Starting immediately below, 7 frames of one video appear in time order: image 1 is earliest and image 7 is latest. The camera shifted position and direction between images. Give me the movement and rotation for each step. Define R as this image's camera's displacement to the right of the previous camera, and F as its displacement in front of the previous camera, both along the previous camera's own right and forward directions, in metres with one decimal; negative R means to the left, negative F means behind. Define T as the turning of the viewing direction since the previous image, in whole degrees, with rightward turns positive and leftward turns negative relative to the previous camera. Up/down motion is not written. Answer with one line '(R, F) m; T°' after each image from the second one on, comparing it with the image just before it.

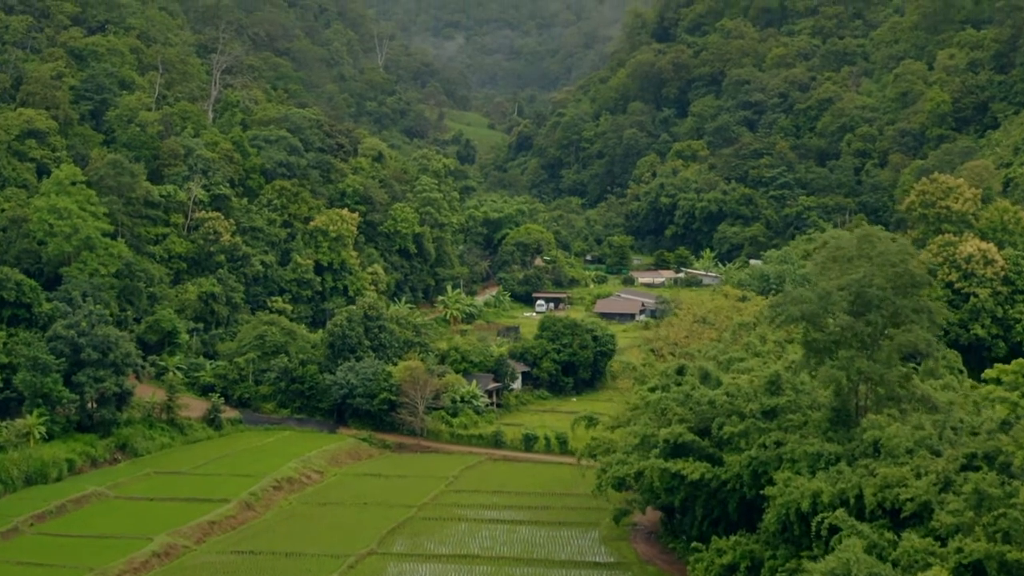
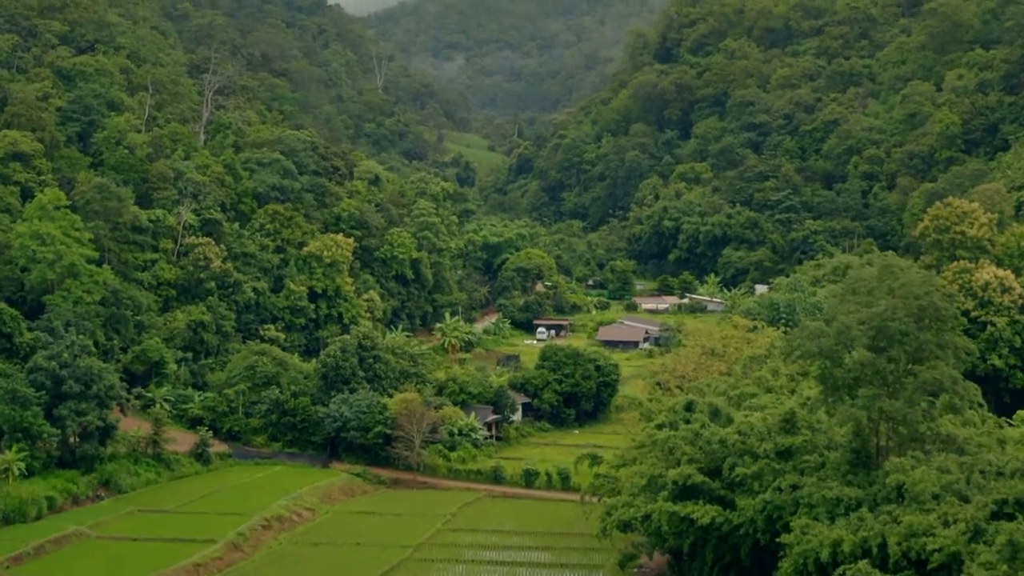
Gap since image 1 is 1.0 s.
(0.0, +1.5) m; 0°
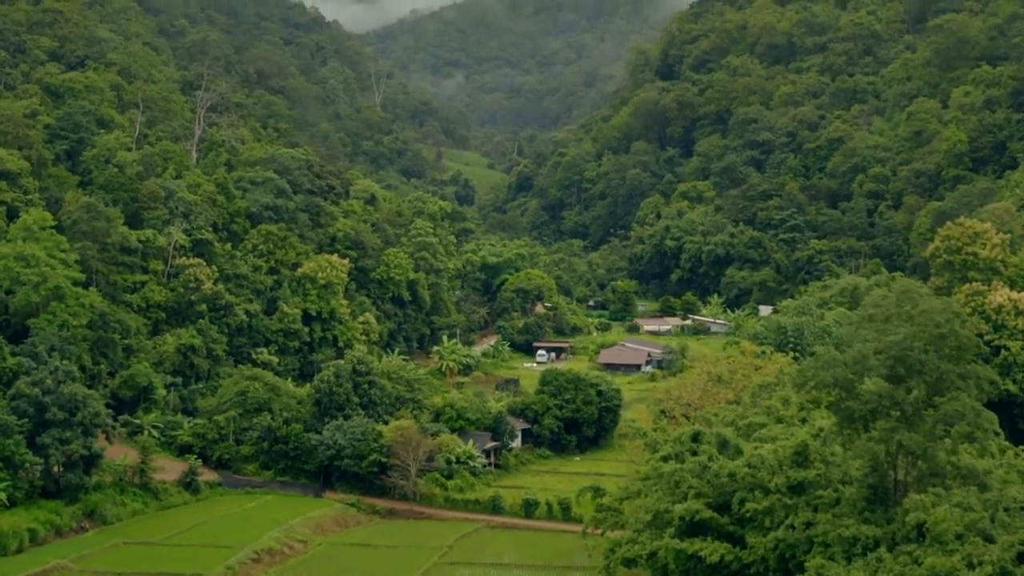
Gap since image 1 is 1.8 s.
(0.0, +1.2) m; 0°
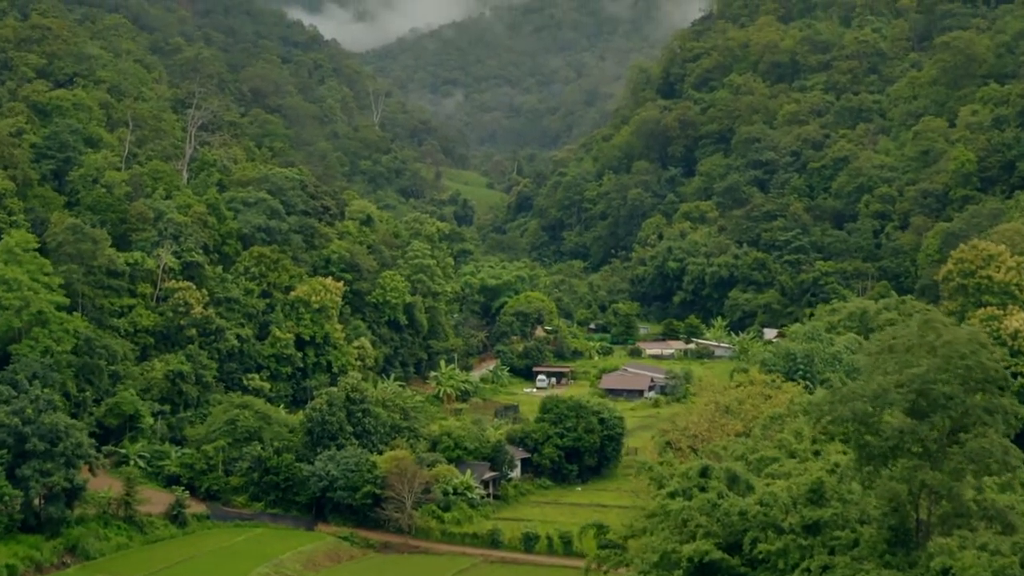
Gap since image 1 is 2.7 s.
(0.0, +1.3) m; 0°
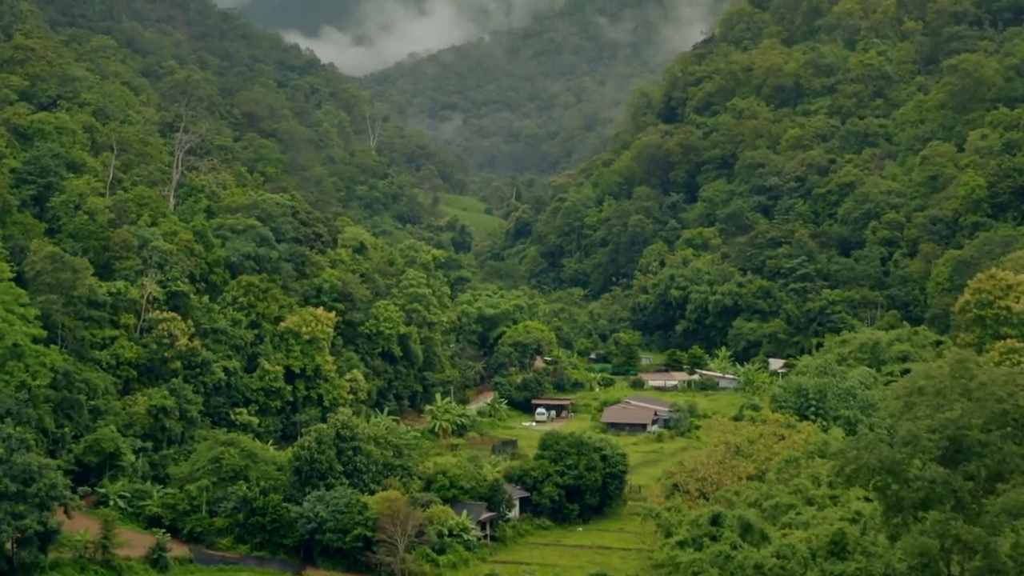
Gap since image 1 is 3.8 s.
(0.0, +1.7) m; 0°
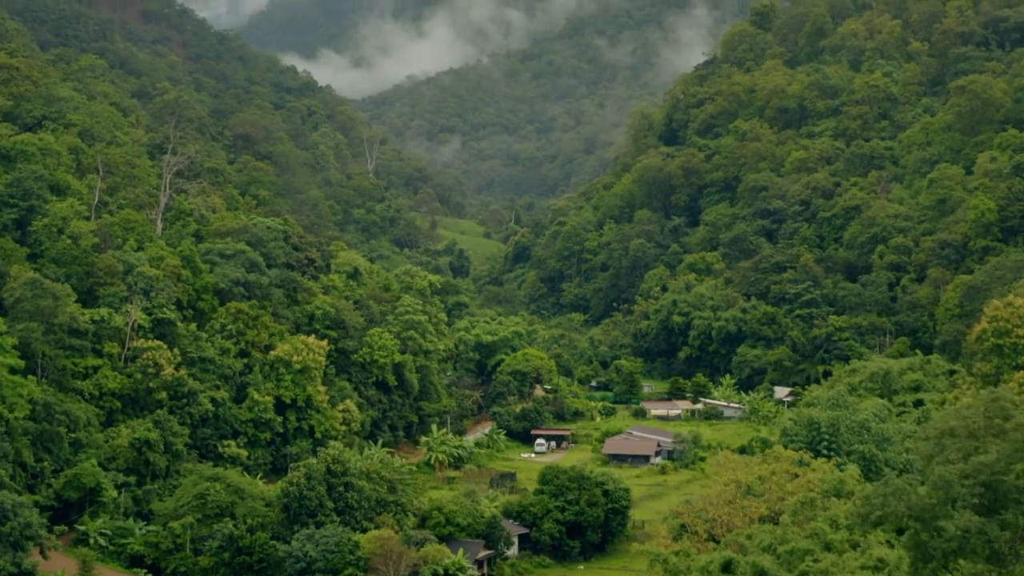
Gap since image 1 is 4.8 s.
(0.0, +1.5) m; 0°
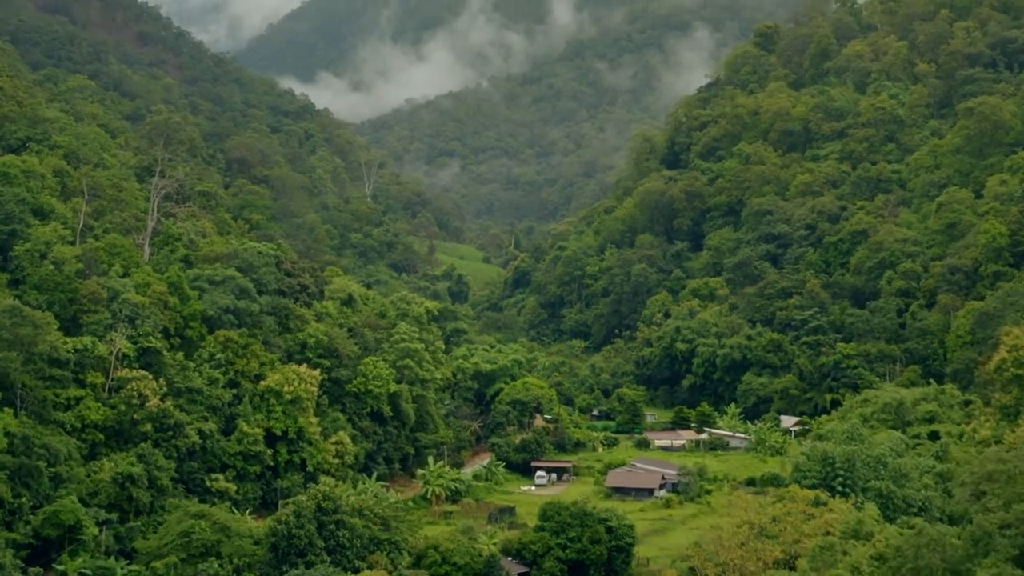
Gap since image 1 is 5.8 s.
(0.0, +1.5) m; 0°
